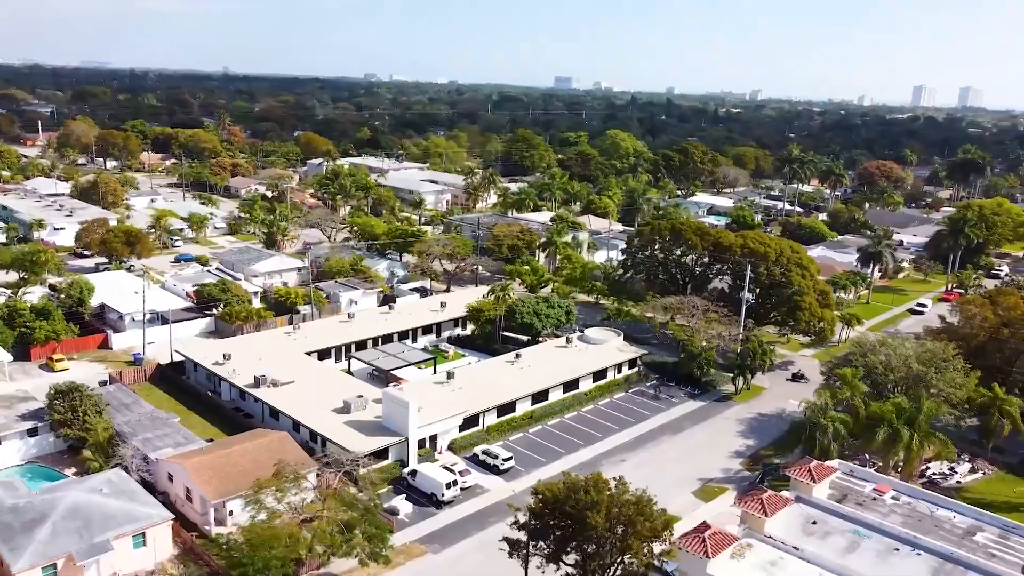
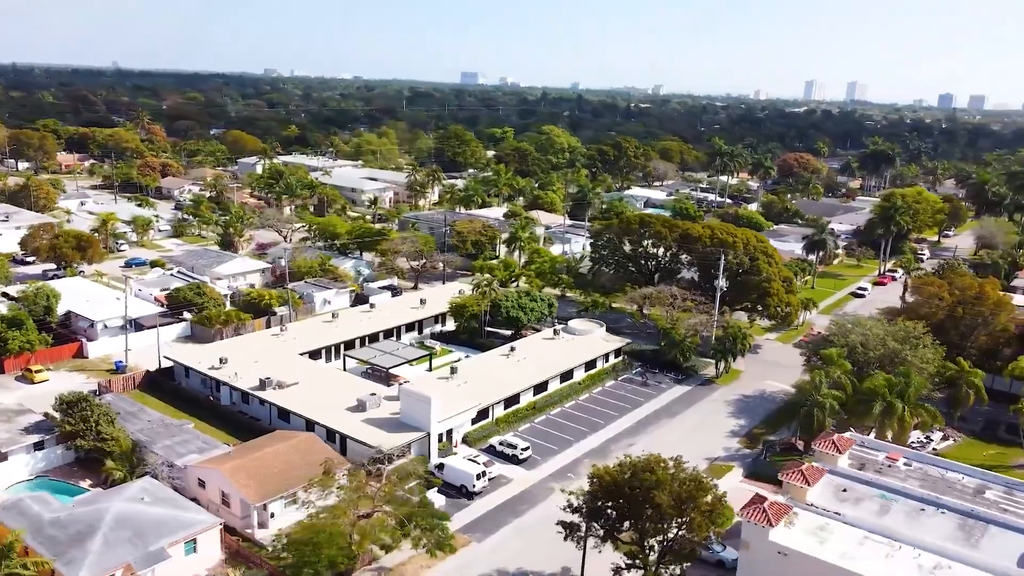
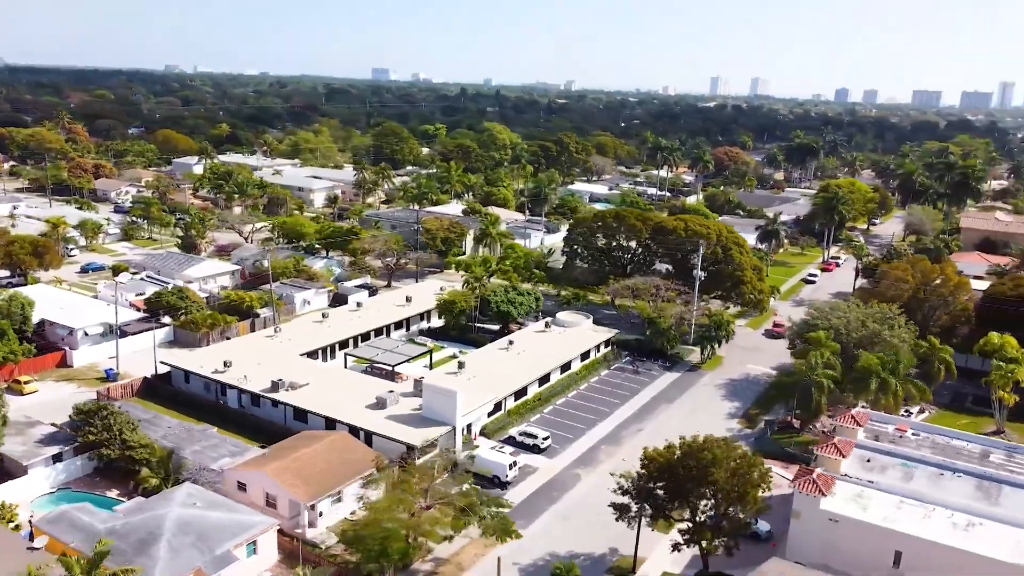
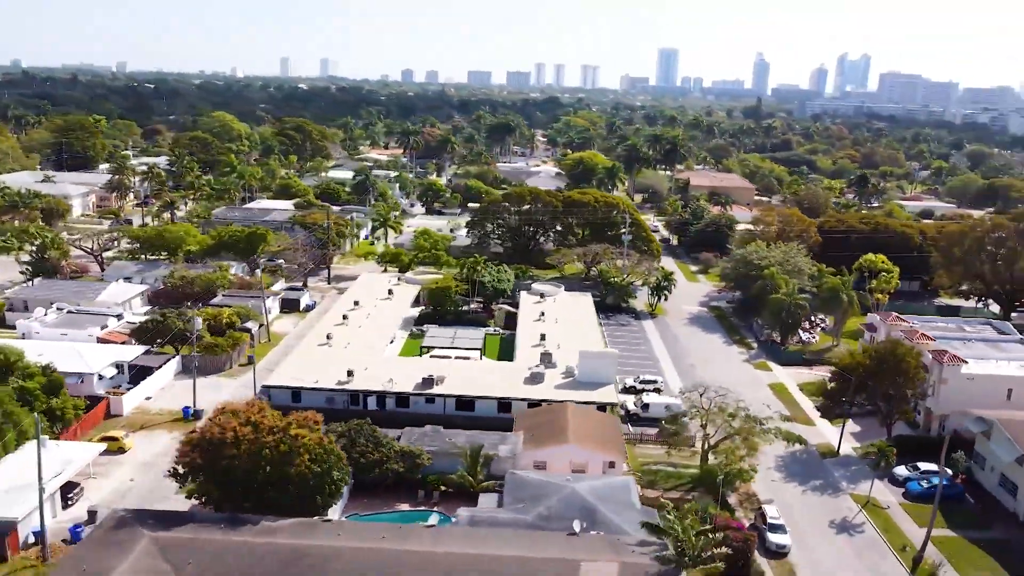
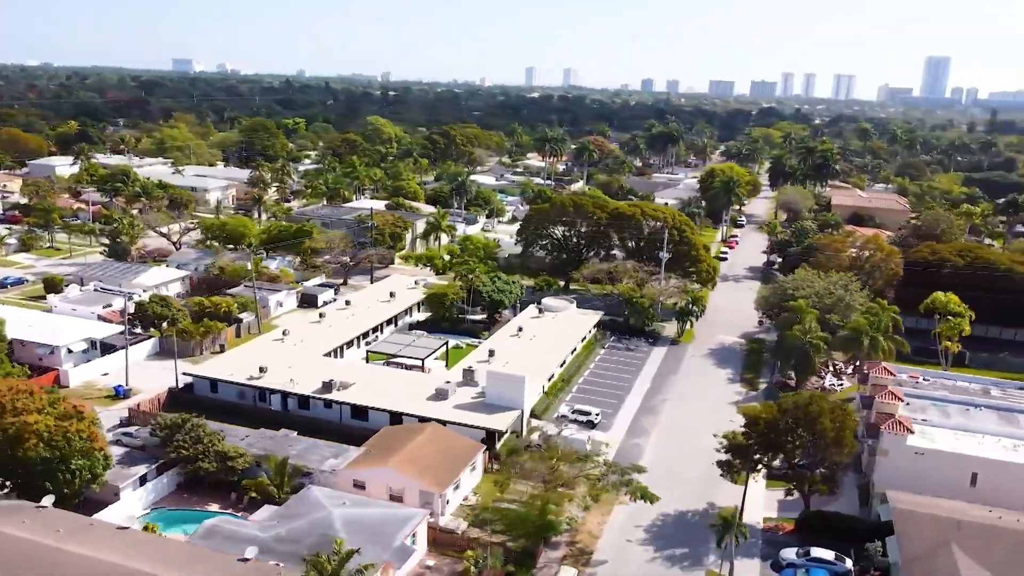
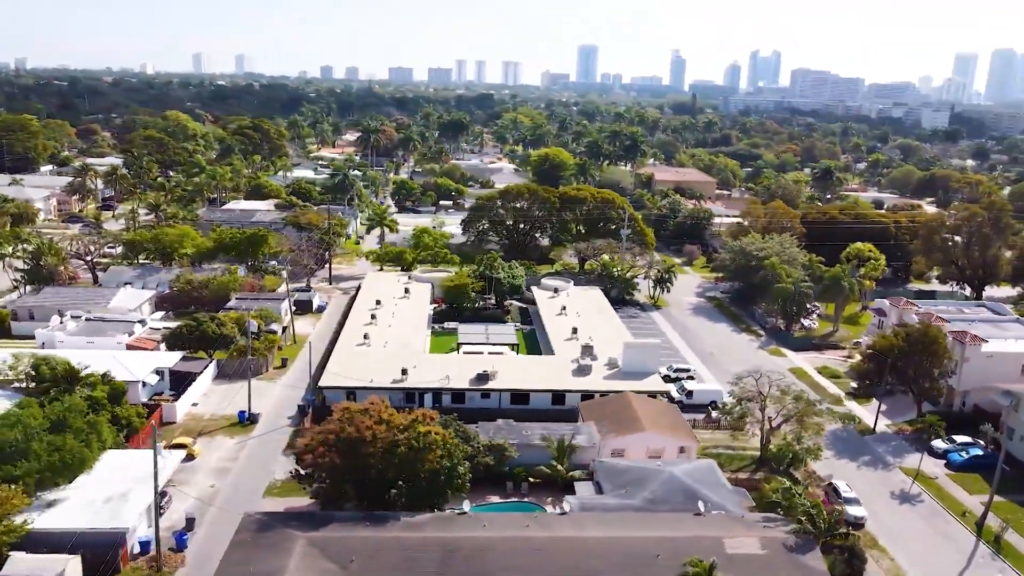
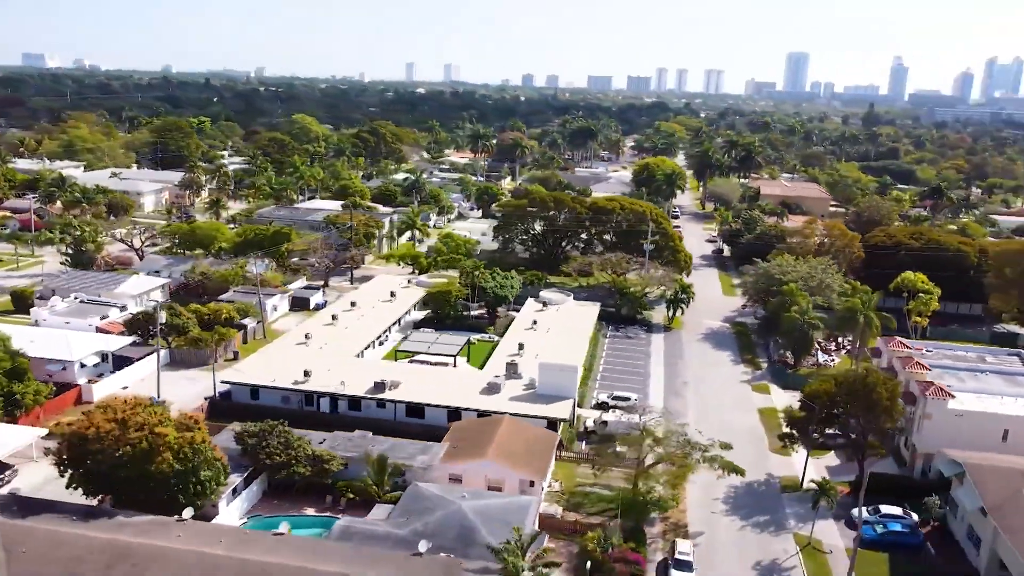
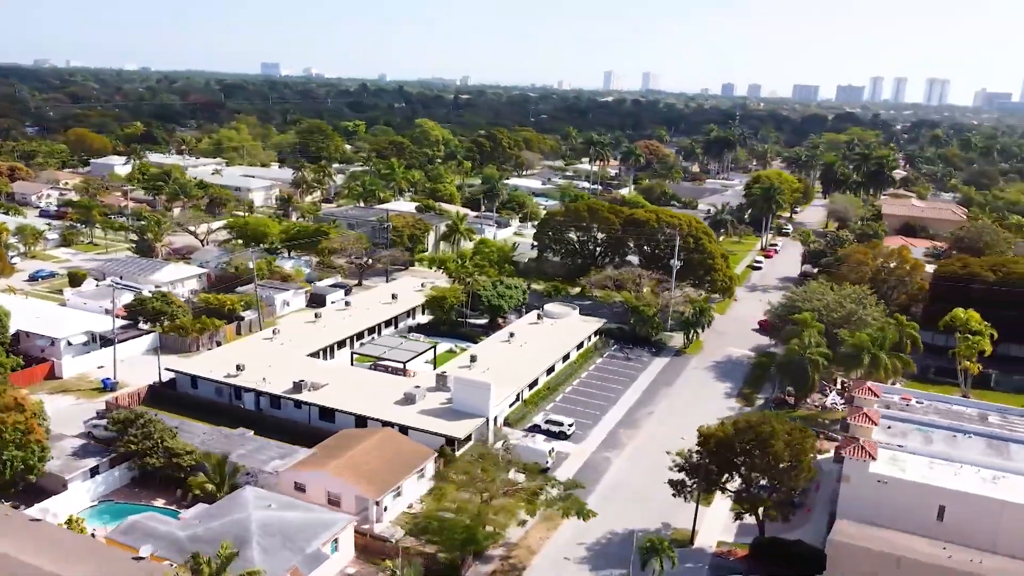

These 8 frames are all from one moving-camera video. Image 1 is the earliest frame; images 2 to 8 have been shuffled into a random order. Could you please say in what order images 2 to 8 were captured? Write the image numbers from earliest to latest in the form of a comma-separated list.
2, 3, 8, 5, 7, 4, 6
